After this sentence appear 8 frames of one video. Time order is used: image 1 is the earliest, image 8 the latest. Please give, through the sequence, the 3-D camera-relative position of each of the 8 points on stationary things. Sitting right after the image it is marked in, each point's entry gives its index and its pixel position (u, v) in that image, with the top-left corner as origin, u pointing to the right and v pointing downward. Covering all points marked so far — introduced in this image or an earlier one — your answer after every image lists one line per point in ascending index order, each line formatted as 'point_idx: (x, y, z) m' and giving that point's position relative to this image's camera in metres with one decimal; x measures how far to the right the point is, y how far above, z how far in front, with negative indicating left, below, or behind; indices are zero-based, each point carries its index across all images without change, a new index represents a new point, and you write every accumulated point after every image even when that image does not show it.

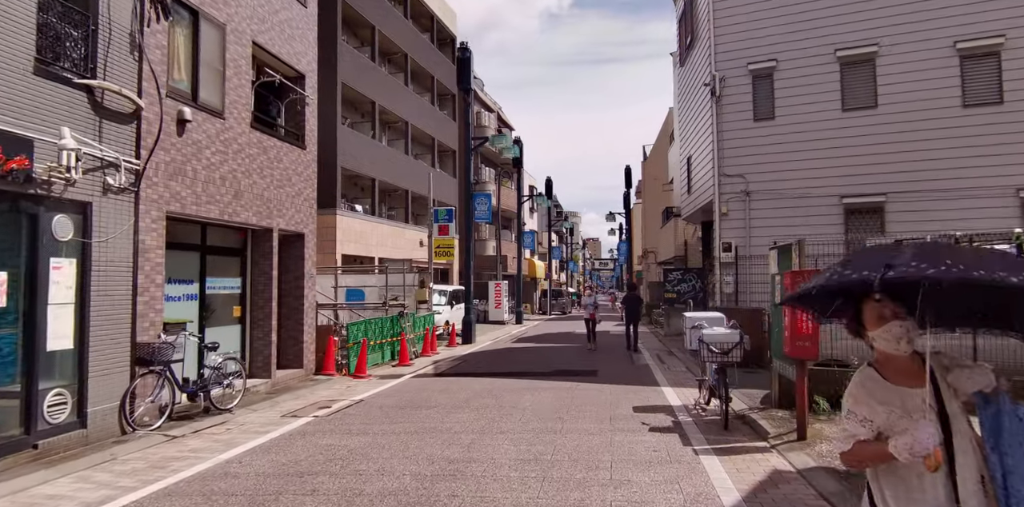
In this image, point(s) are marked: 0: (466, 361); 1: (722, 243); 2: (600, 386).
0: (-1.1, -2.7, +16.9) m
1: (+4.7, +0.2, +15.3) m
2: (+1.5, -2.2, +11.5) m
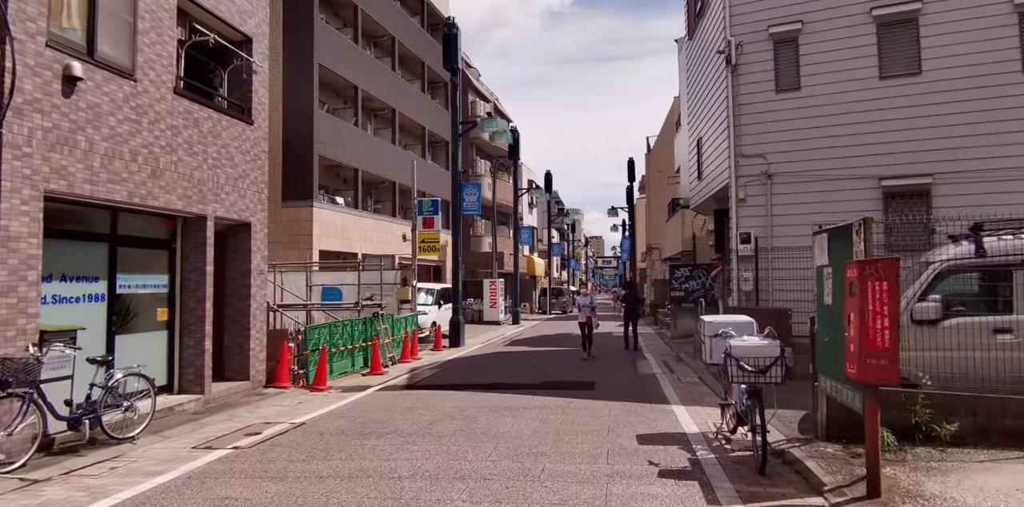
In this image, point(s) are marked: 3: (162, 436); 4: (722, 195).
0: (-1.4, -2.5, +14.9) m
1: (+4.4, +0.4, +13.3) m
2: (+1.2, -2.1, +9.5) m
3: (-4.1, -2.2, +8.1) m
4: (+4.8, +1.4, +15.5) m
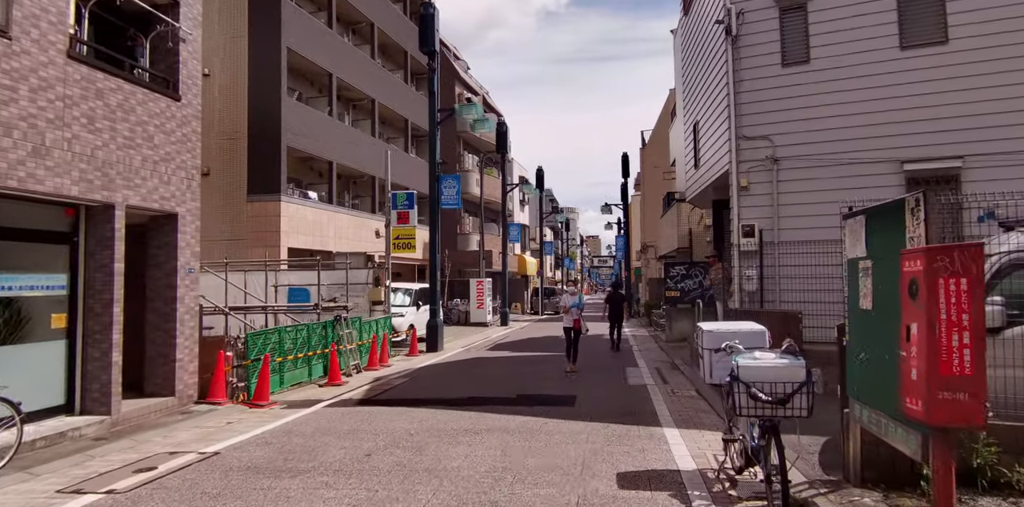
0: (-1.9, -2.5, +13.4) m
1: (+4.0, +0.5, +11.8) m
2: (+0.7, -2.0, +8.0) m
3: (-4.6, -2.1, +6.5) m
4: (+4.3, +1.4, +13.9) m
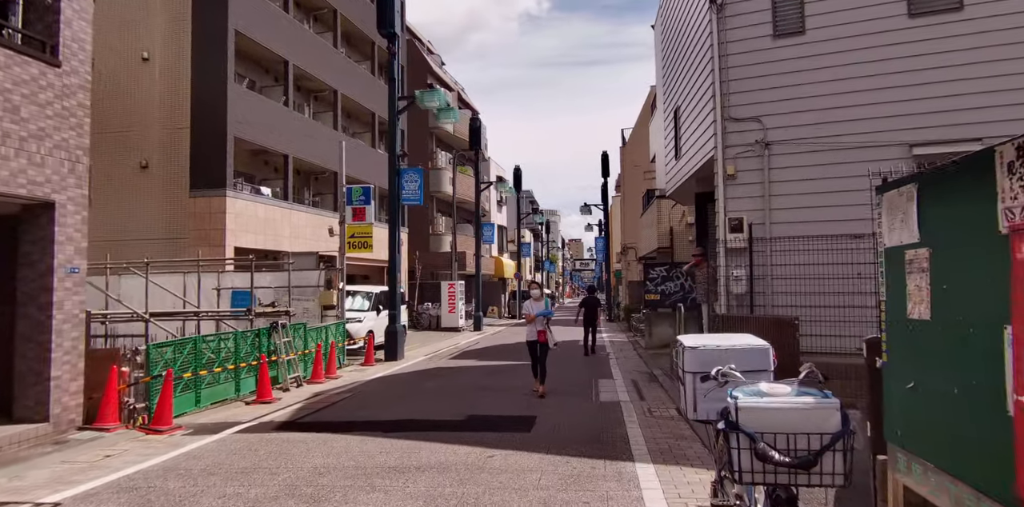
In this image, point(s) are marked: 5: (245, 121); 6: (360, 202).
0: (-2.6, -2.4, +11.7) m
1: (+3.3, +0.5, +10.3) m
2: (+0.1, -2.0, +6.4) m
3: (-5.2, -2.0, +4.8) m
4: (+3.6, +1.5, +12.5) m
5: (-7.7, +3.8, +19.8) m
6: (-3.9, +1.3, +17.4) m
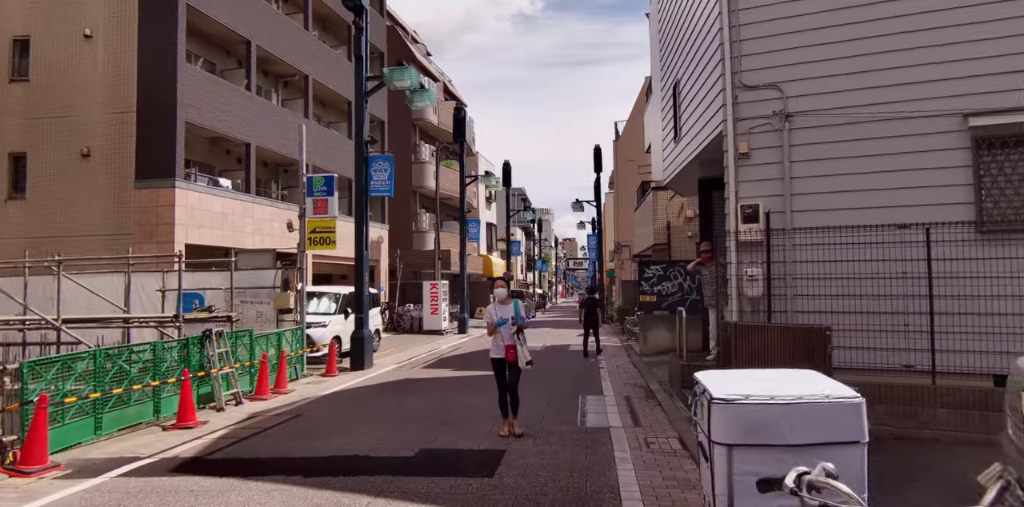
0: (-3.0, -2.4, +9.9) m
1: (+2.9, +0.6, +8.6) m
2: (-0.2, -1.9, +4.7) m
3: (-5.5, -2.0, +3.0) m
4: (+3.1, +1.5, +10.7) m
5: (-8.2, +3.9, +17.9) m
6: (-4.3, +1.4, +15.5) m
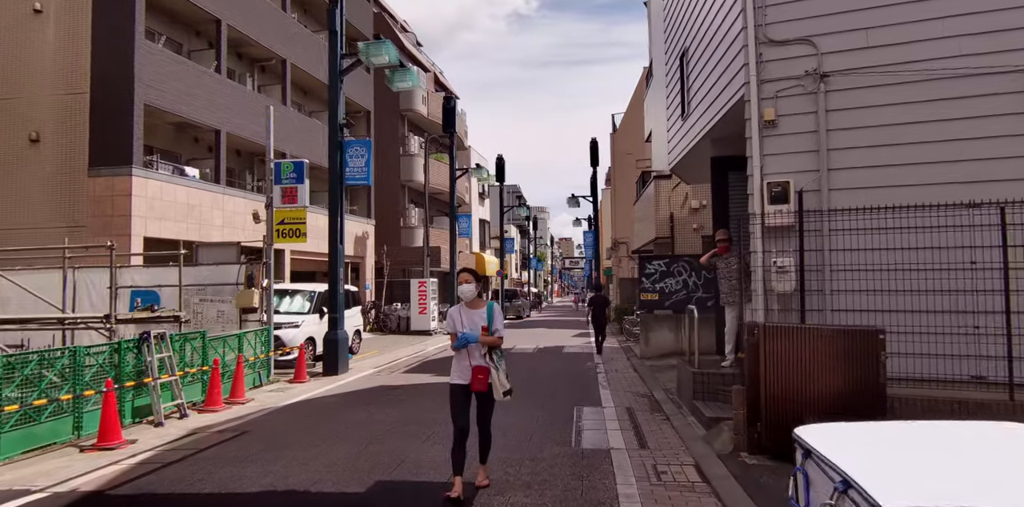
0: (-3.2, -2.2, +8.5) m
1: (+2.7, +0.7, +7.2) m
2: (-0.4, -1.8, +3.2) m
3: (-5.7, -1.9, +1.6) m
4: (+2.9, +1.7, +9.3) m
5: (-8.5, +4.0, +16.5) m
6: (-4.6, +1.5, +14.1) m
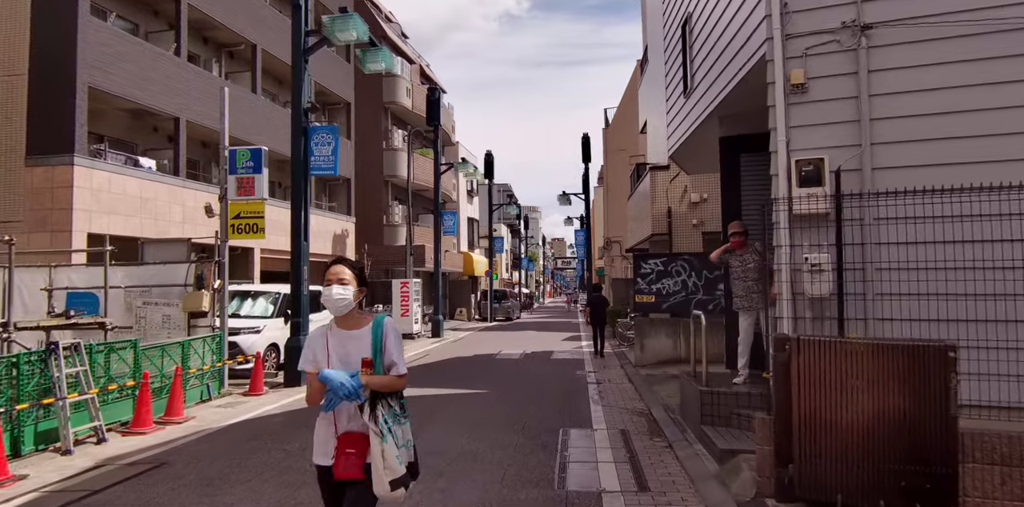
0: (-3.5, -2.2, +7.1) m
1: (+2.4, +0.8, +5.8) m
2: (-0.6, -1.7, +1.9) m
3: (-5.9, -1.8, +0.1) m
4: (+2.6, +1.7, +8.0) m
5: (-8.8, +4.1, +15.0) m
6: (-4.9, +1.5, +12.7) m
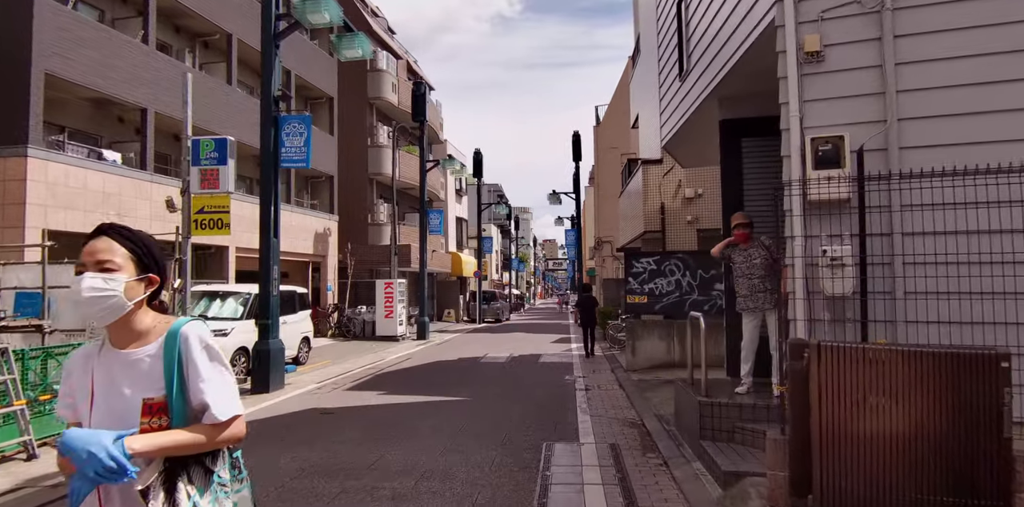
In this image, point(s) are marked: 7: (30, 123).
0: (-3.7, -2.1, +6.3) m
1: (+2.2, +0.8, +5.1) m
2: (-0.8, -1.7, +1.1) m
3: (-6.0, -1.7, -0.7) m
4: (+2.4, +1.8, +7.2) m
5: (-9.2, +4.1, +14.1) m
6: (-5.2, +1.6, +11.8) m
7: (-9.2, +2.5, +13.1) m
